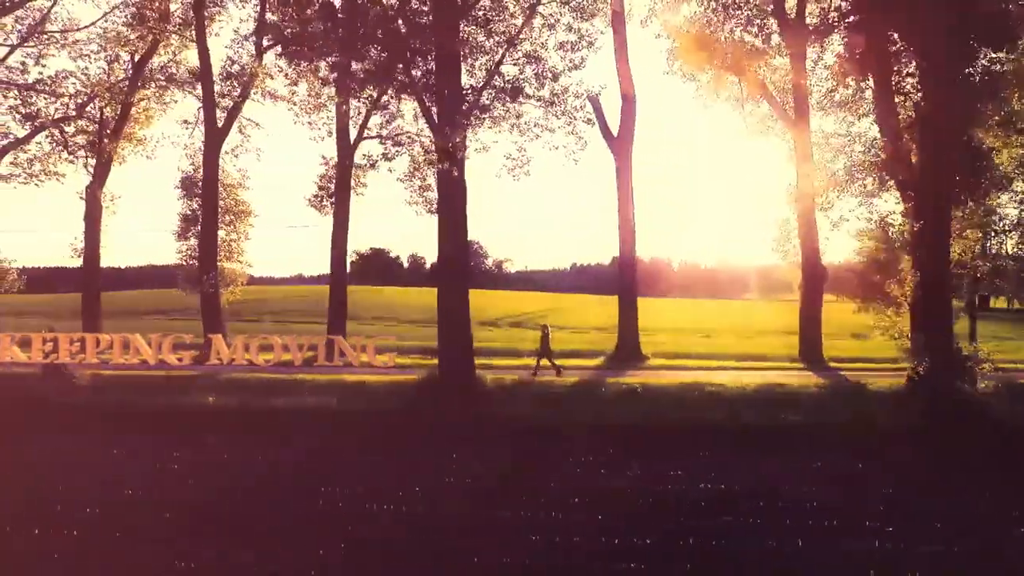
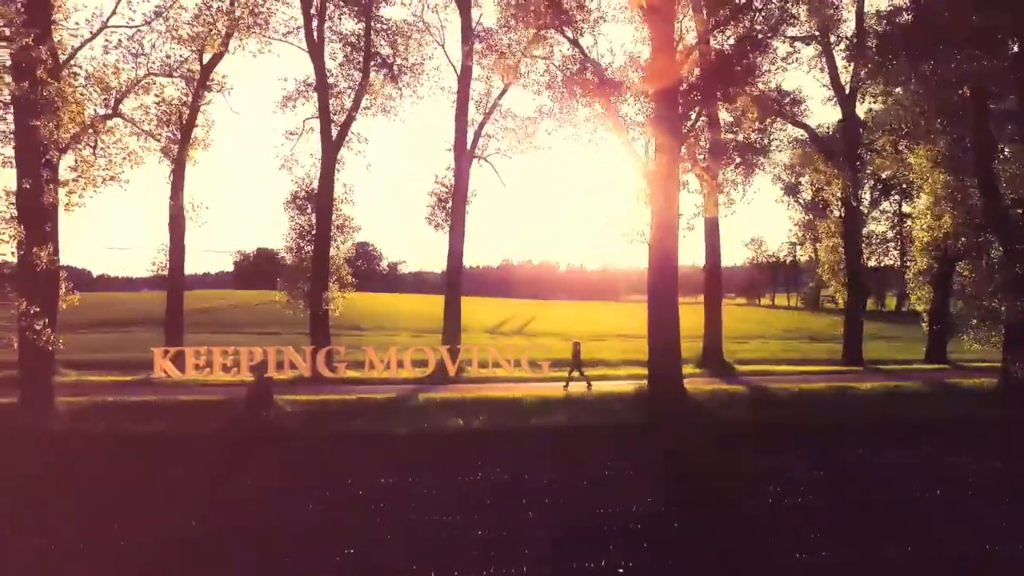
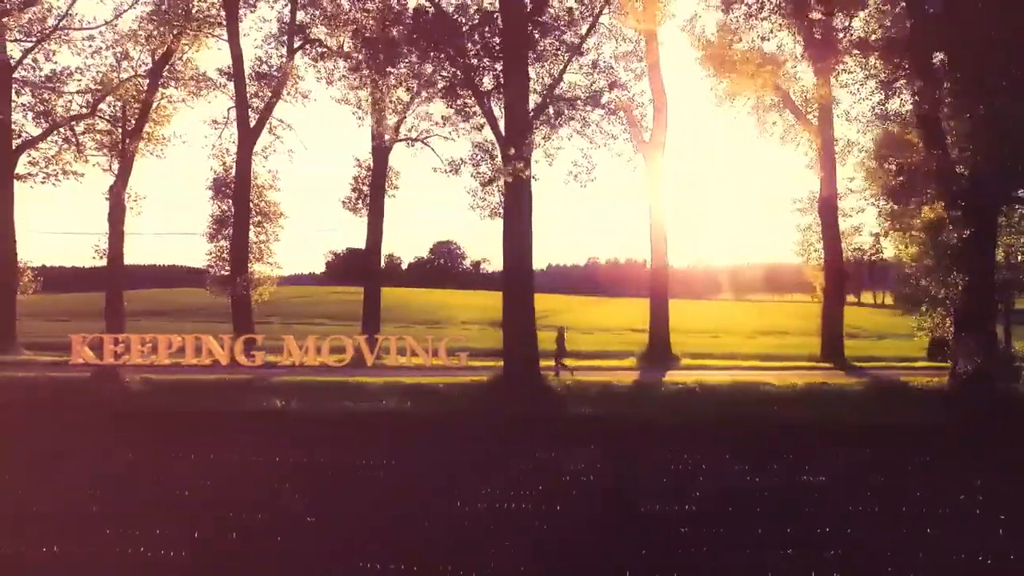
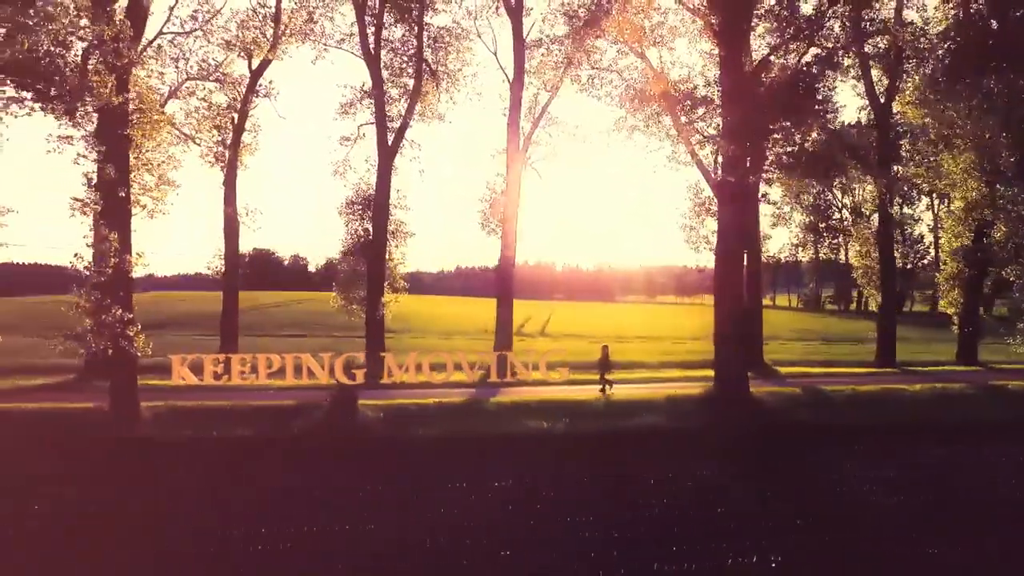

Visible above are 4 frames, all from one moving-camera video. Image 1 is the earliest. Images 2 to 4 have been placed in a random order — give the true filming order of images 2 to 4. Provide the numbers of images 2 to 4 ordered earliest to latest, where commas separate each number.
3, 2, 4
